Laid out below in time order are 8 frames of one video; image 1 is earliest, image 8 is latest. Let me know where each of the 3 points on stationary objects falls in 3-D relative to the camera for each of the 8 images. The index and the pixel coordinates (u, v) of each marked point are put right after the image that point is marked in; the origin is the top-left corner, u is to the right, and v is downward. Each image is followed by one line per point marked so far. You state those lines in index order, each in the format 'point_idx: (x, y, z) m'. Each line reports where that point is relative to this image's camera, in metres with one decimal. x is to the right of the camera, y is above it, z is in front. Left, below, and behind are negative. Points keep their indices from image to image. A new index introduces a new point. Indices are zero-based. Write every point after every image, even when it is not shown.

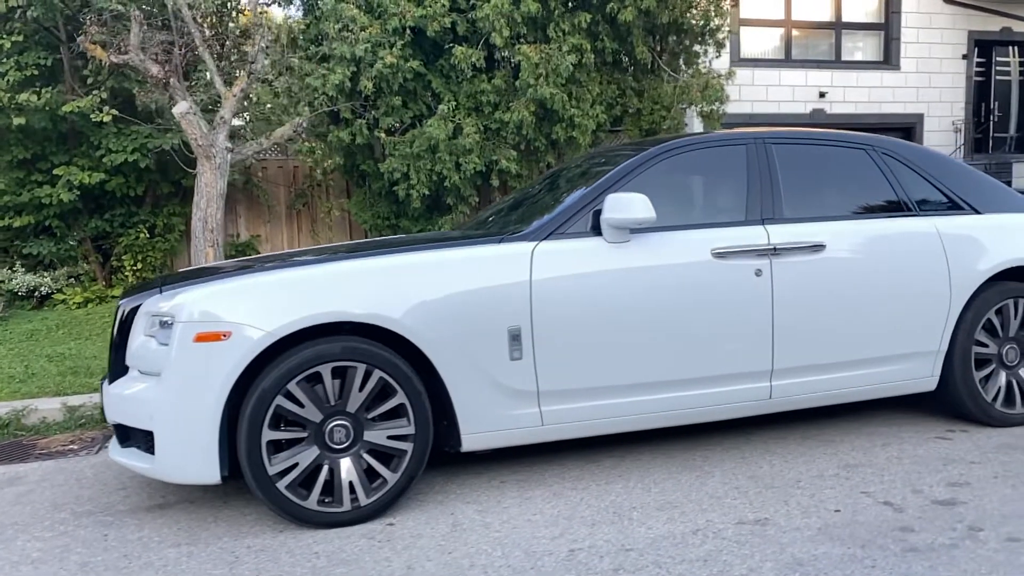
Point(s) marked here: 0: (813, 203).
0: (+1.7, +0.5, +5.0) m
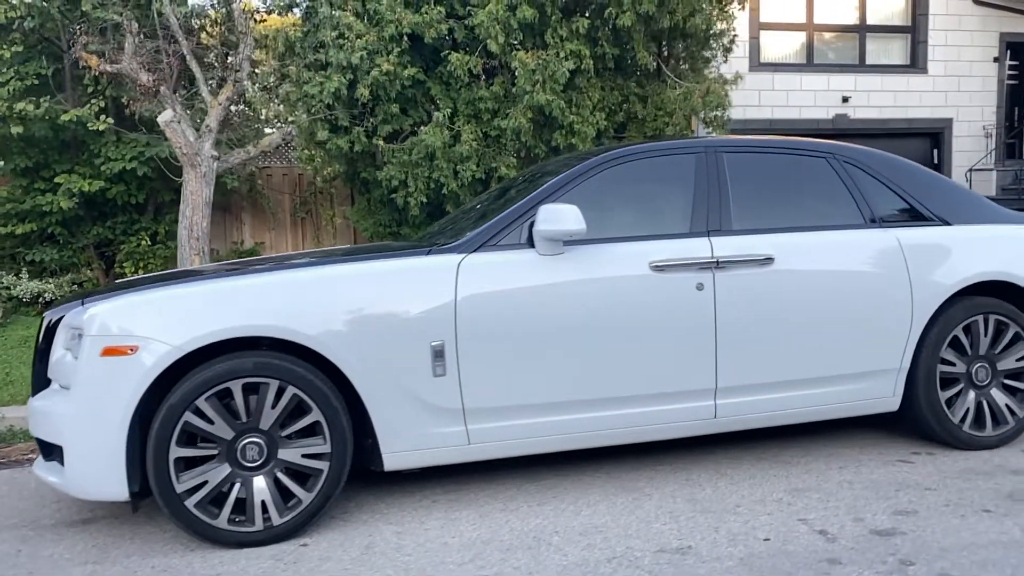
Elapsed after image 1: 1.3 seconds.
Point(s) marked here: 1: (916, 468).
0: (+1.3, +0.4, +4.8) m
1: (+2.1, -1.0, +4.7) m
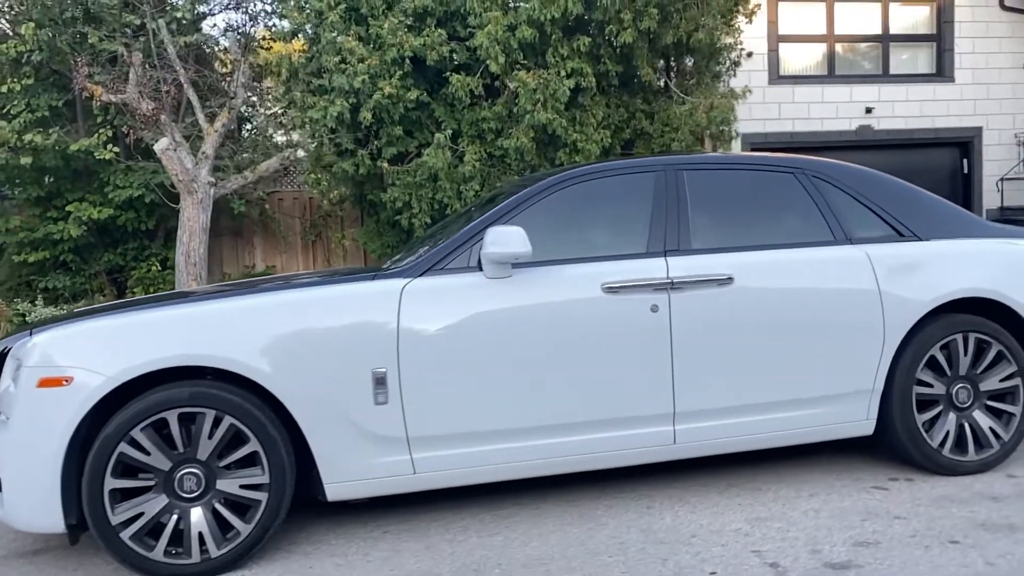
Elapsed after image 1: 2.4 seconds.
0: (+1.1, +0.3, +4.7) m
1: (+1.9, -1.0, +4.5) m
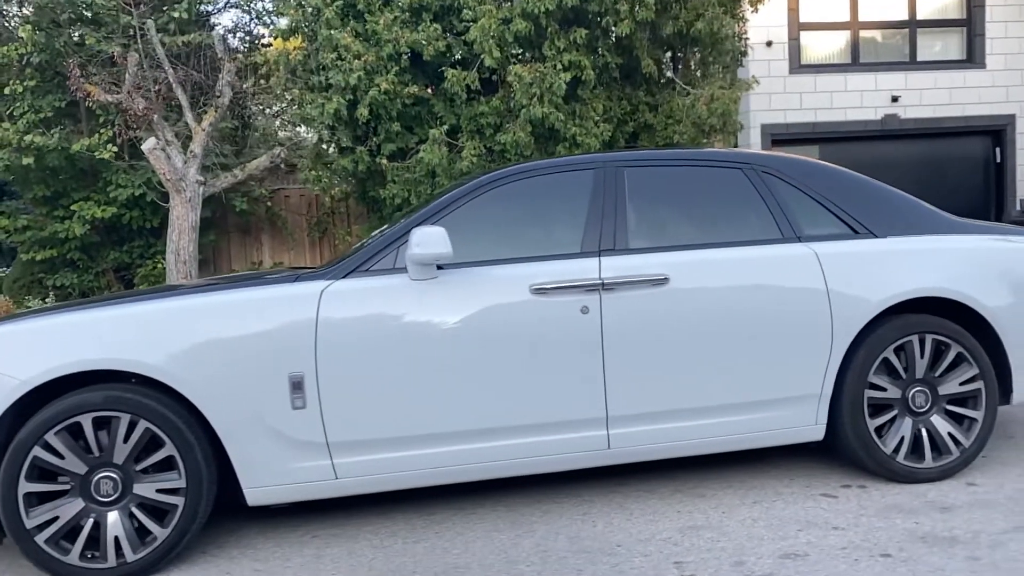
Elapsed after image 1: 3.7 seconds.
0: (+0.8, +0.3, +4.5) m
1: (+1.6, -1.0, +4.4) m
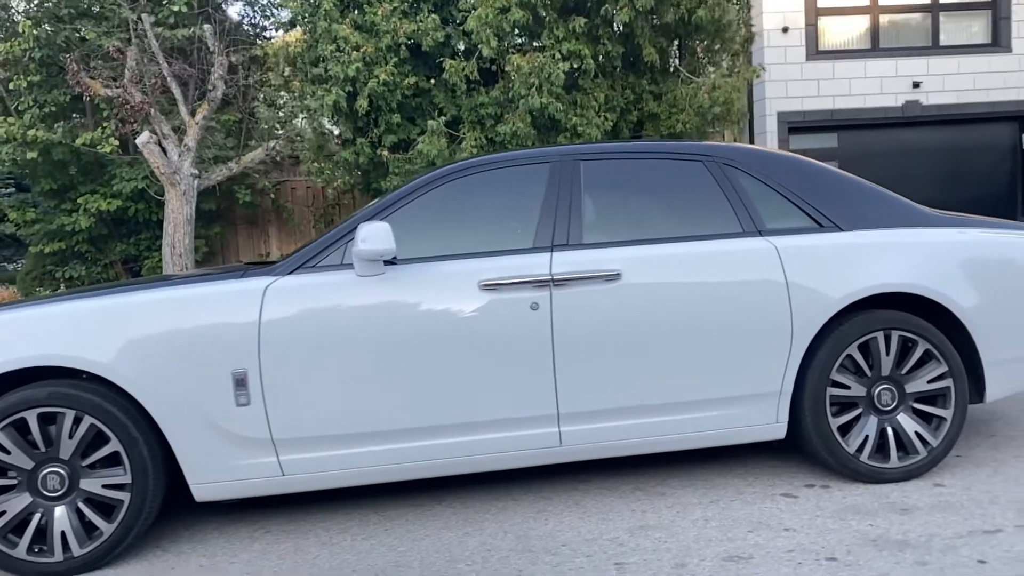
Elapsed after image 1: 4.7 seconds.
0: (+0.6, +0.3, +4.4) m
1: (+1.4, -1.0, +4.3) m
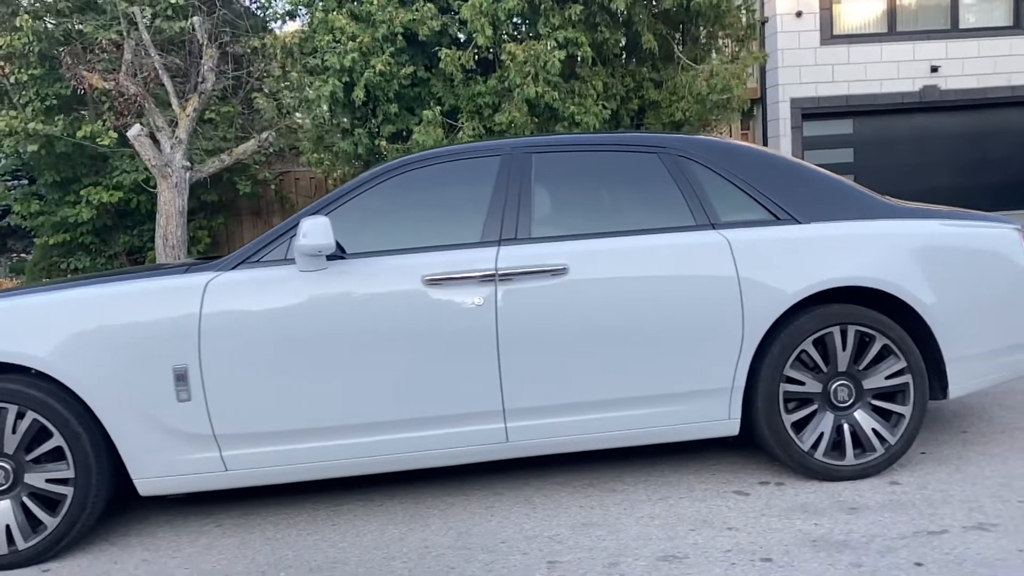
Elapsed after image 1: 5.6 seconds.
0: (+0.3, +0.3, +4.4) m
1: (+1.1, -1.0, +4.2) m
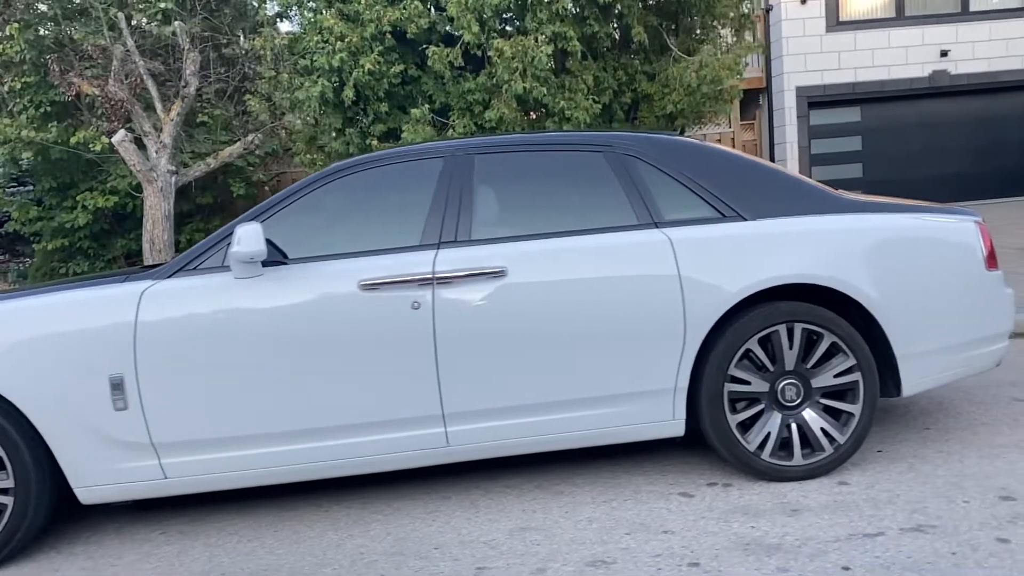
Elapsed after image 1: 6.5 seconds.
0: (0.0, +0.3, +4.3) m
1: (+0.8, -1.0, +4.1) m
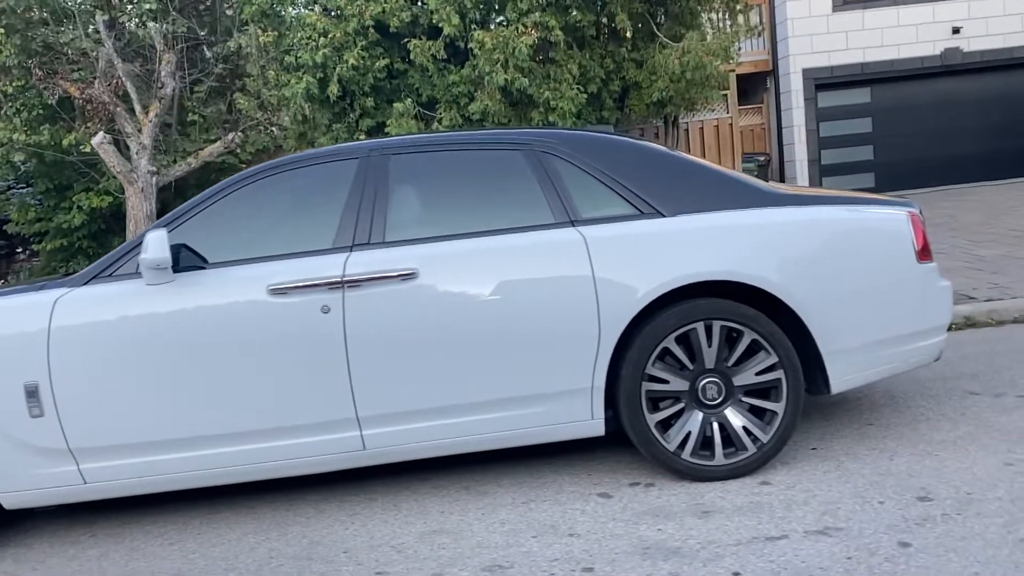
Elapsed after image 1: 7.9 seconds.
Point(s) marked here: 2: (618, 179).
0: (-0.4, +0.3, +4.3) m
1: (+0.4, -1.0, +4.1) m
2: (+0.5, +0.5, +4.3) m
